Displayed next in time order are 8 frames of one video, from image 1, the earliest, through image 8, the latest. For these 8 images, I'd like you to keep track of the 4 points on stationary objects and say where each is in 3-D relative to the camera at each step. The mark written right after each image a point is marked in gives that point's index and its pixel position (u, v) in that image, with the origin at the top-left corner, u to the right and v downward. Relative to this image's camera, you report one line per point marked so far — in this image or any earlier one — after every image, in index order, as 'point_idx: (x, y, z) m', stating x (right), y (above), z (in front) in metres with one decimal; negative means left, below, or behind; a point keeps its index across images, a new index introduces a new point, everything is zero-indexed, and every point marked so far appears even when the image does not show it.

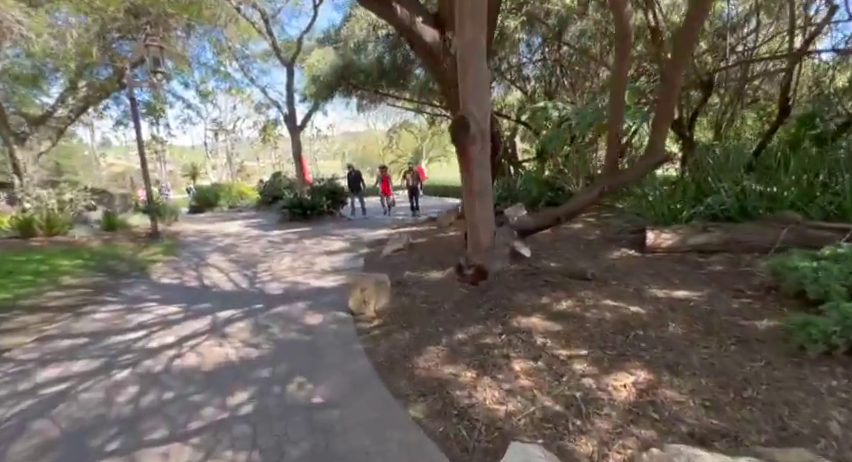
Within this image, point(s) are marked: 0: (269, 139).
0: (-7.4, +4.3, +18.6) m
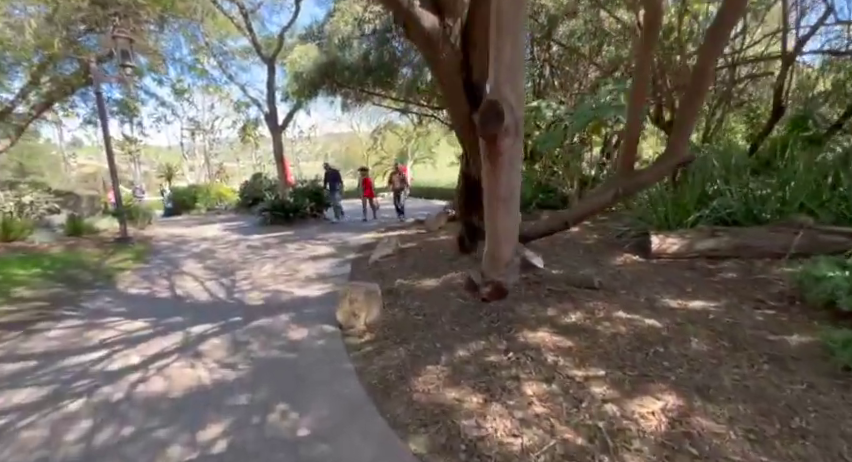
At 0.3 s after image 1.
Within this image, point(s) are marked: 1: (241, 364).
0: (-8.0, +4.2, +18.0) m
1: (-1.6, -1.1, +3.4) m
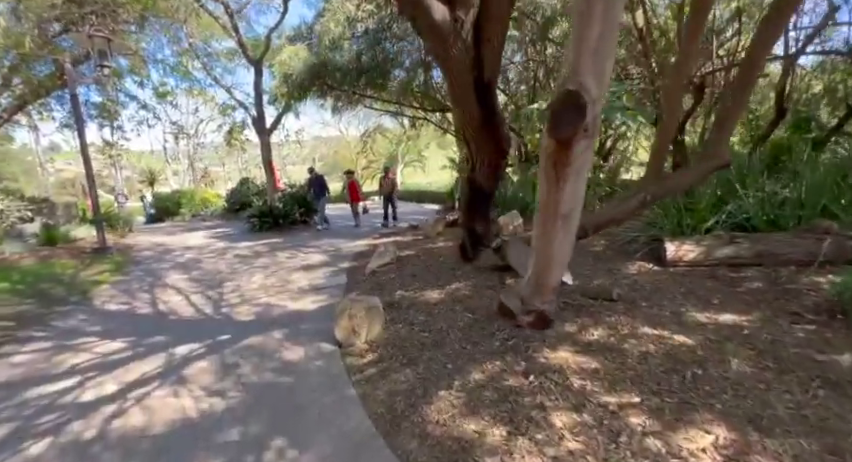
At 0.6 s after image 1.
0: (-8.4, +3.9, +17.5) m
1: (-1.5, -1.2, +3.0) m
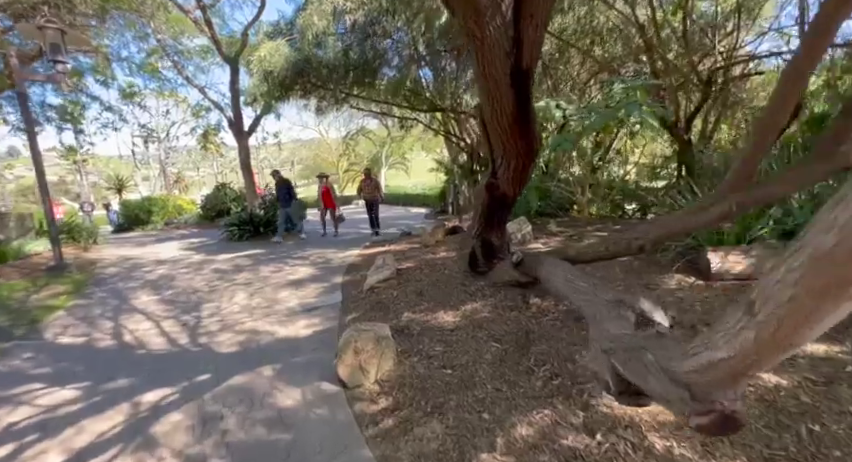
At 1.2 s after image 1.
0: (-9.0, +3.5, +16.5) m
1: (-1.3, -1.4, +2.4) m
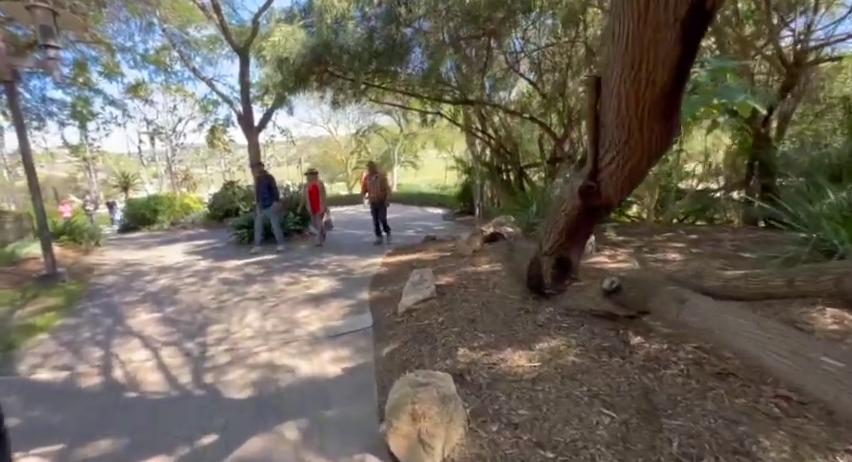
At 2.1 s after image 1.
0: (-8.3, +3.5, +15.8) m
1: (-0.9, -1.5, +1.6) m
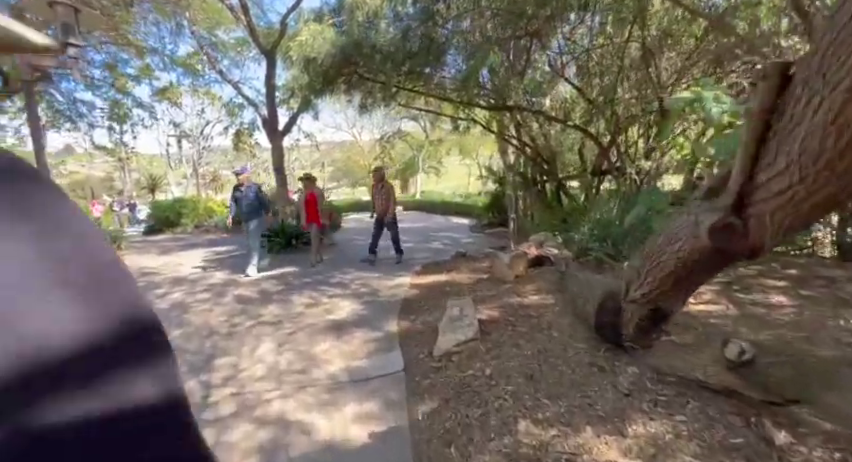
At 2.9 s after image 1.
0: (-7.2, +3.3, +15.6) m
1: (-0.6, -1.7, +0.9) m
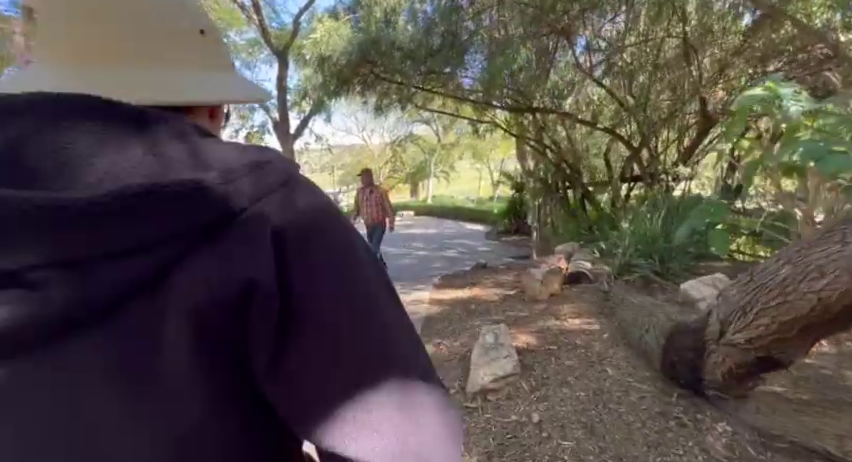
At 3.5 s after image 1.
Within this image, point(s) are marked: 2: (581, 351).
0: (-6.6, +3.1, +15.3) m
1: (-0.4, -1.8, +0.4) m
2: (+1.4, -1.1, +3.5) m
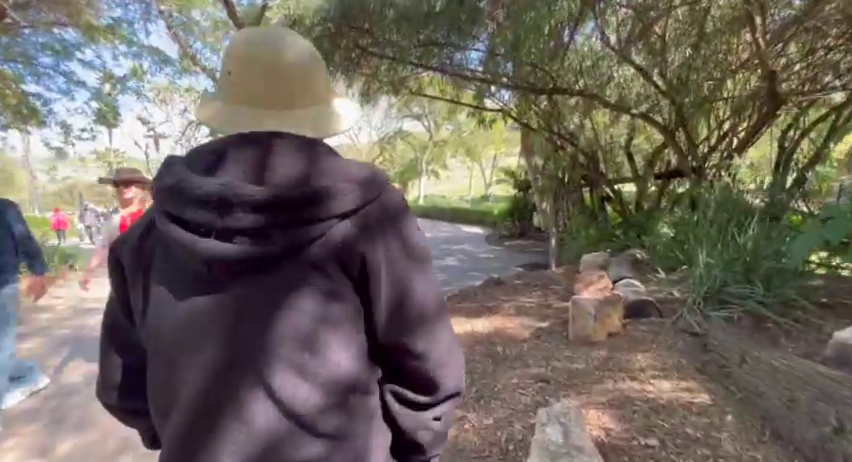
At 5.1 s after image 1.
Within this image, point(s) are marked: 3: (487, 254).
0: (-6.9, +2.9, +13.7) m
1: (-0.2, -2.0, -1.0) m
2: (+1.5, -1.2, +2.1) m
3: (+1.7, -0.6, +10.6) m
